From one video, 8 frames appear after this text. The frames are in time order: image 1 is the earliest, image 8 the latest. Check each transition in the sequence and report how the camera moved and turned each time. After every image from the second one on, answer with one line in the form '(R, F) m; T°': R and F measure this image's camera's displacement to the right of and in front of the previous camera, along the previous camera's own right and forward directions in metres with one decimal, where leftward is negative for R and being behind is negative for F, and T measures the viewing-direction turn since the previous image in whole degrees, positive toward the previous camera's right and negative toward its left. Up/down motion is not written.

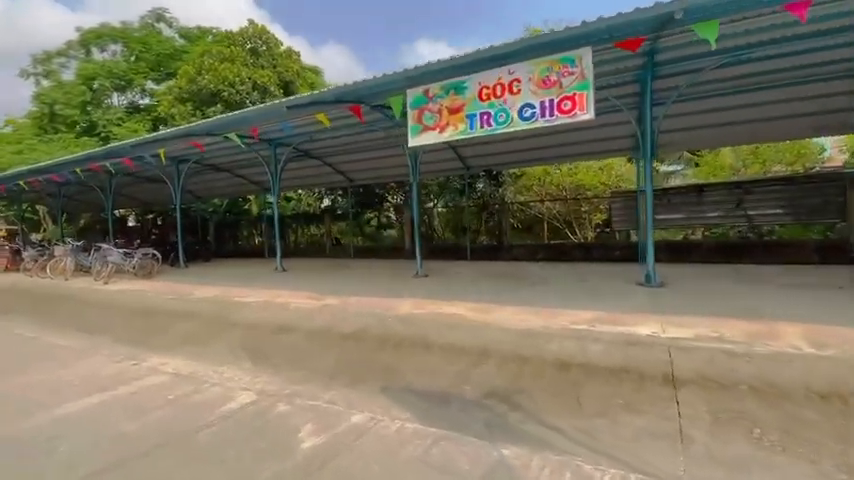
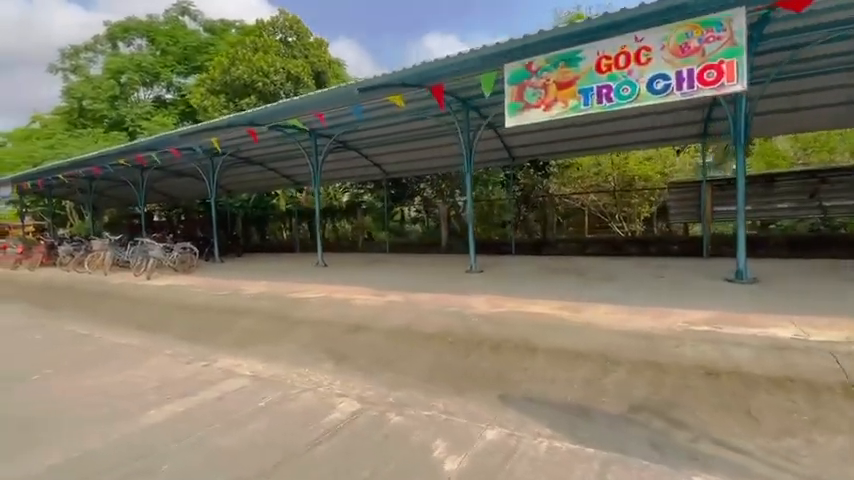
(-1.0, +0.4) m; -2°
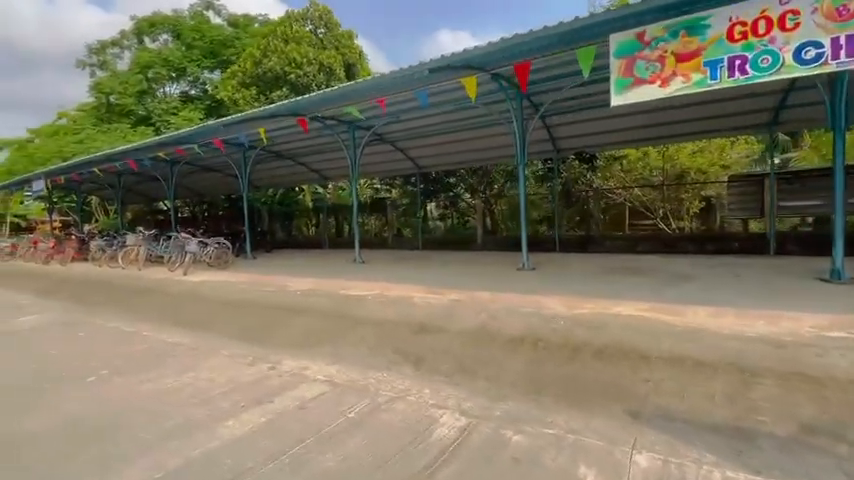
(-0.8, +0.4) m; -2°
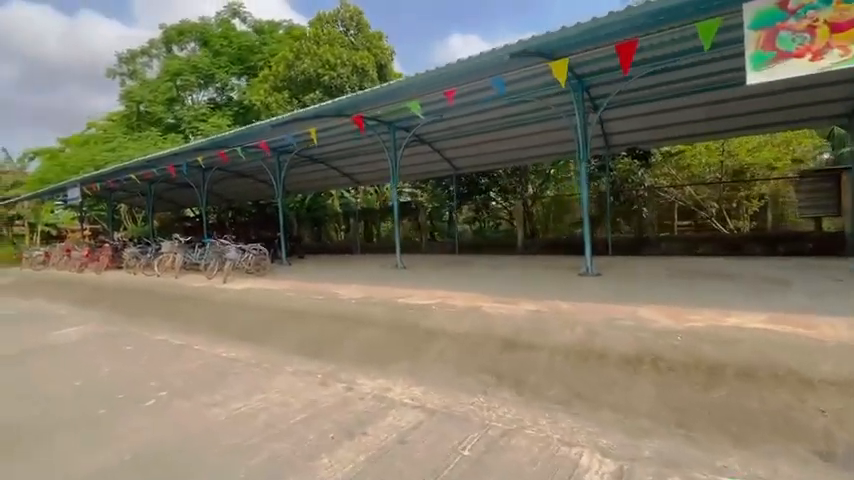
(-0.7, +0.5) m; -2°
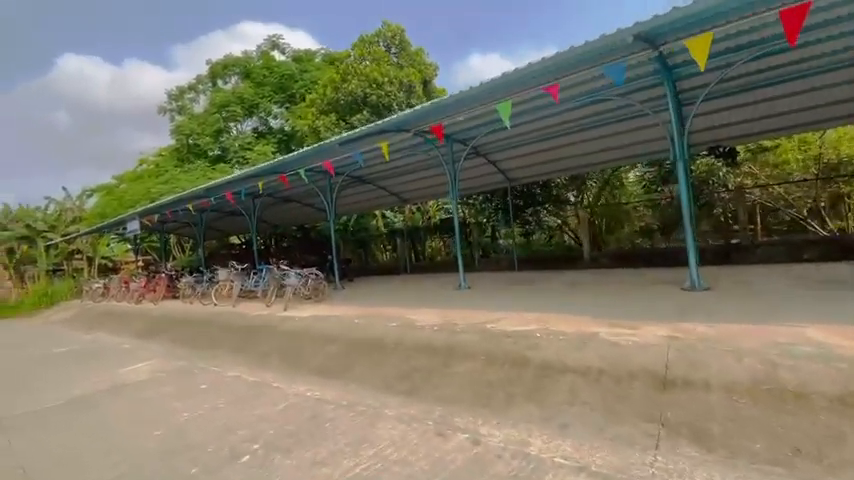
(-0.8, +0.6) m; -4°
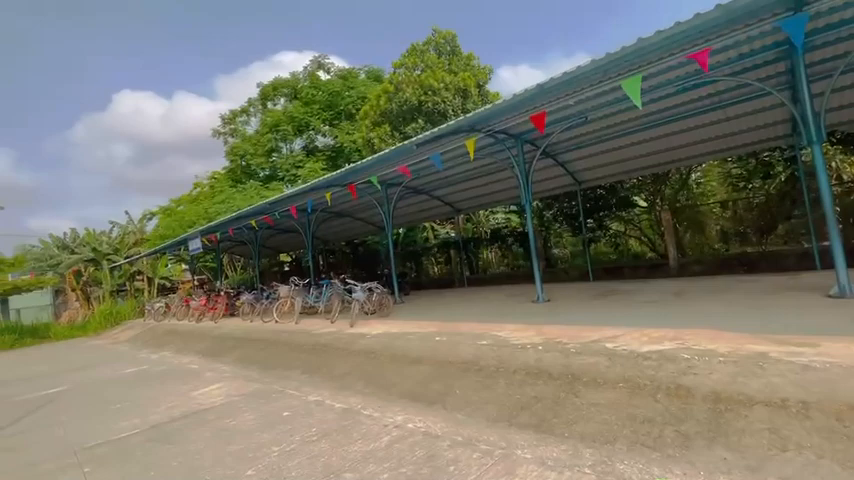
(-0.8, +0.6) m; -5°
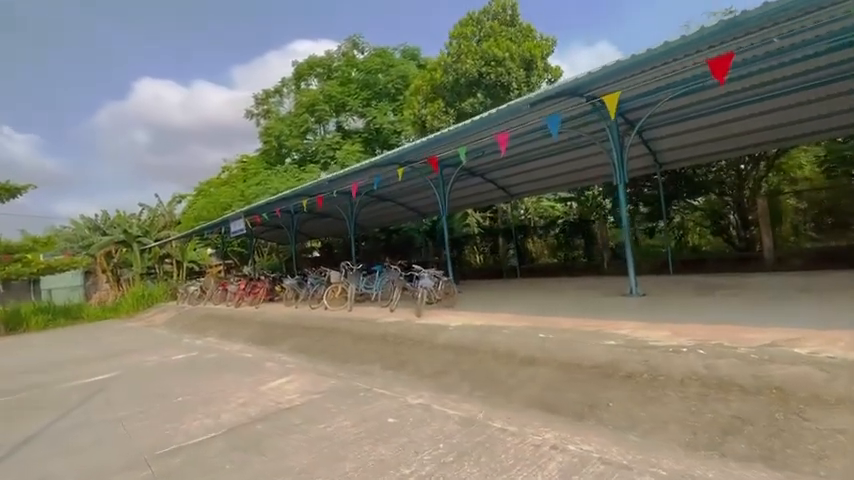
(-1.2, +0.8) m; -2°
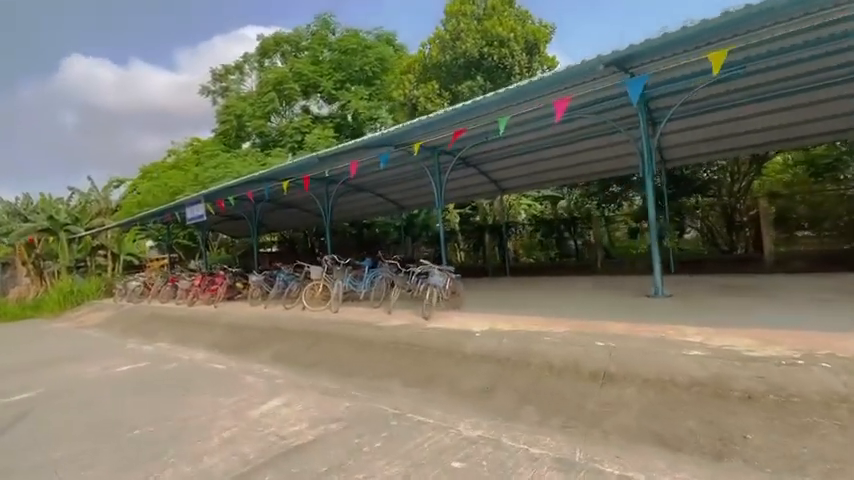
(-0.9, +1.1) m; +7°
